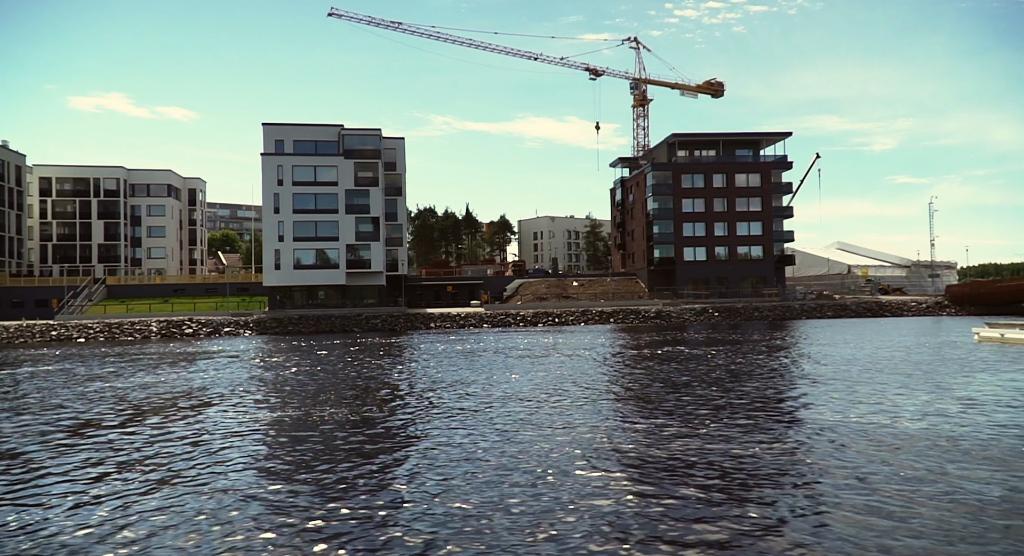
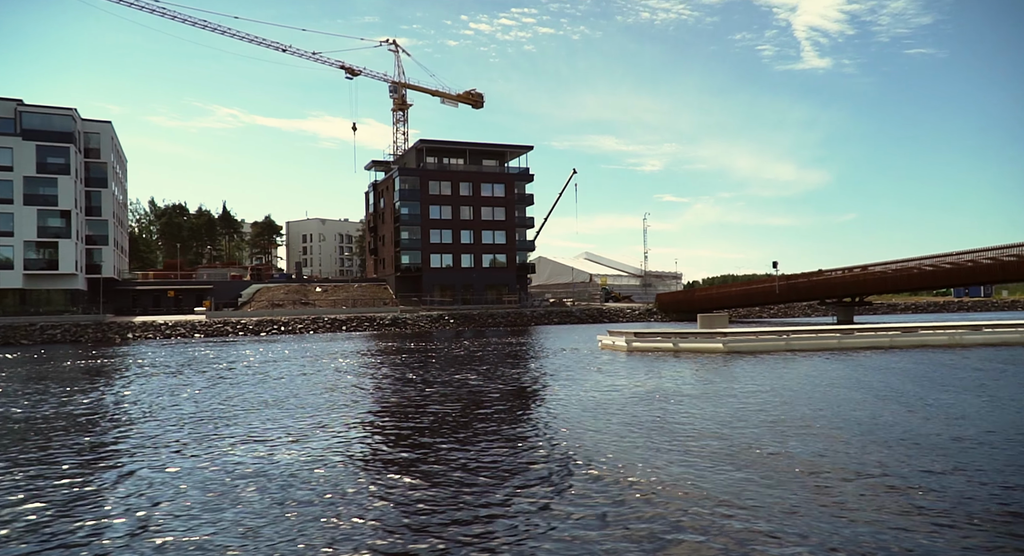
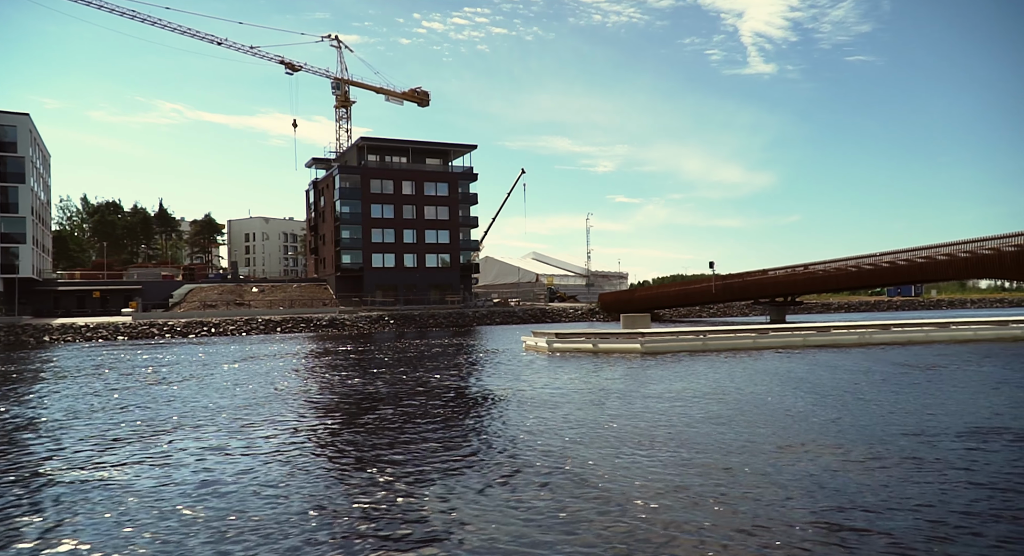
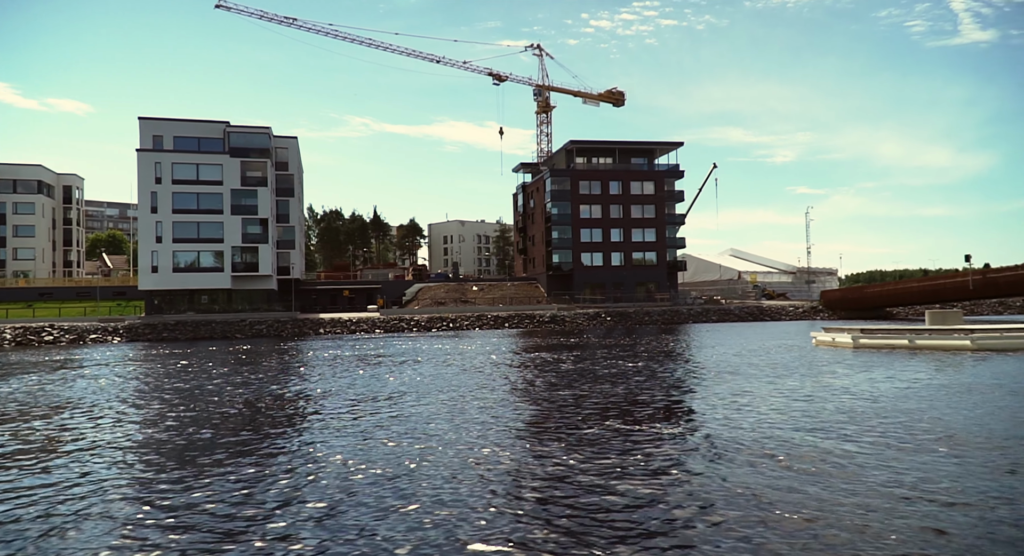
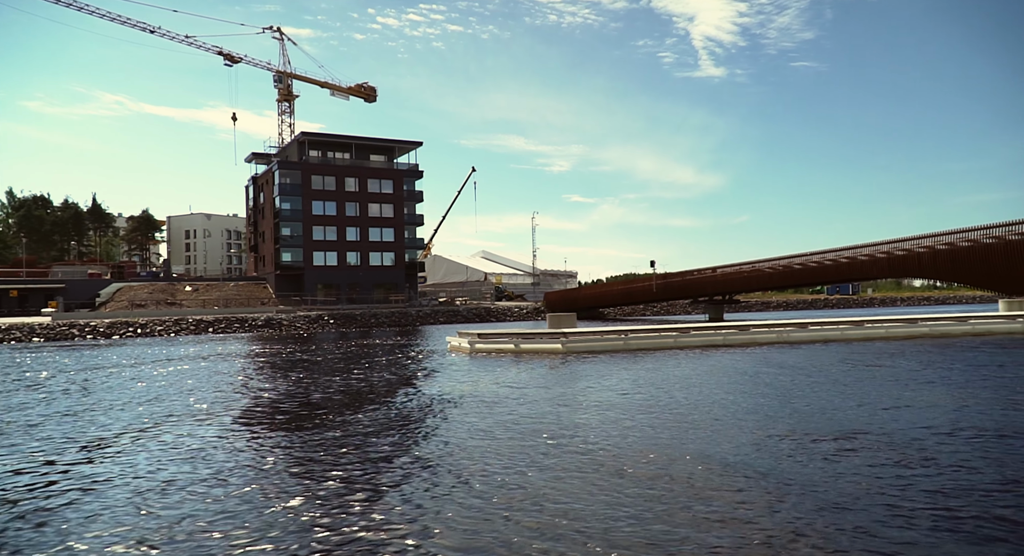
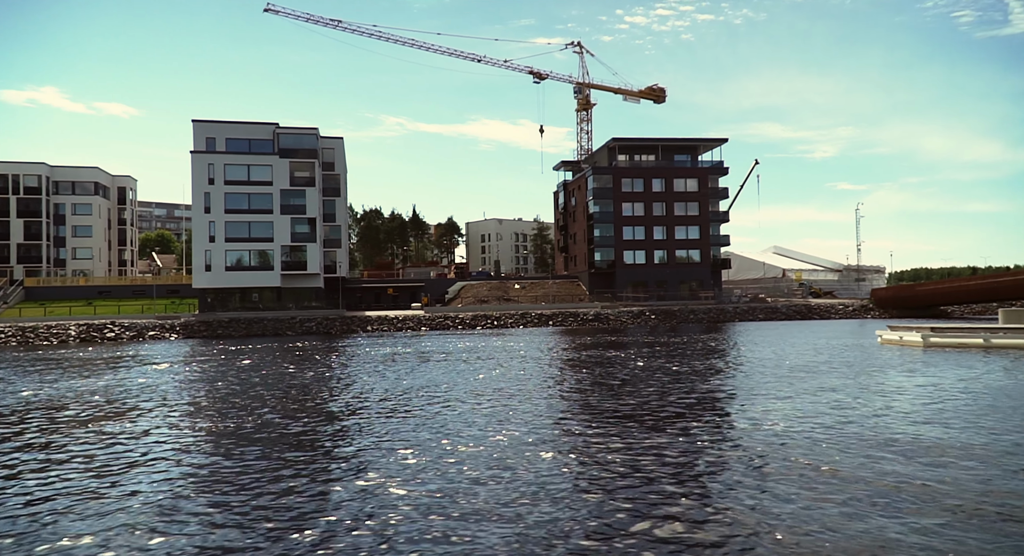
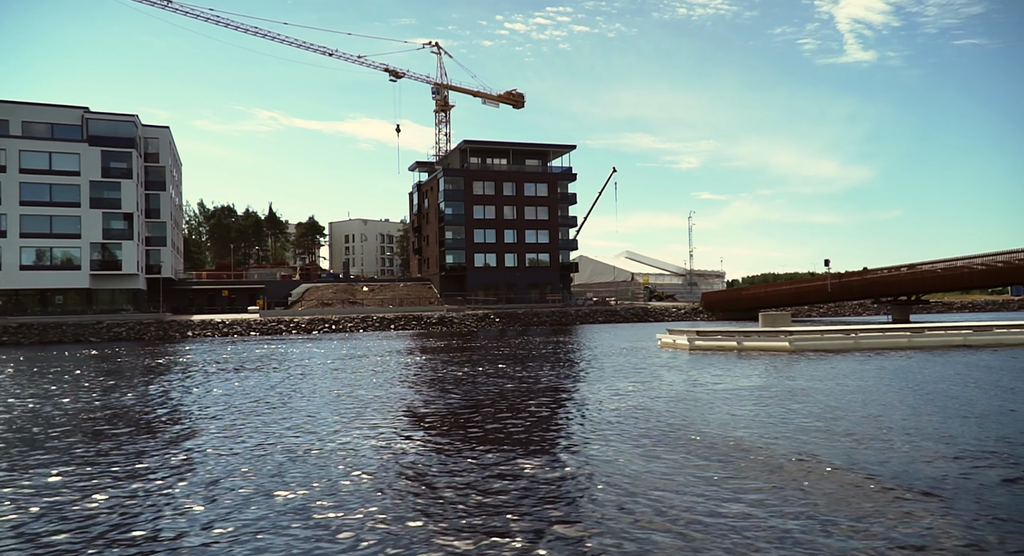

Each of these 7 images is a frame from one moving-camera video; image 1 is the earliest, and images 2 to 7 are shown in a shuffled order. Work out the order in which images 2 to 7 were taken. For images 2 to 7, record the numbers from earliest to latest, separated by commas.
6, 4, 7, 2, 3, 5
